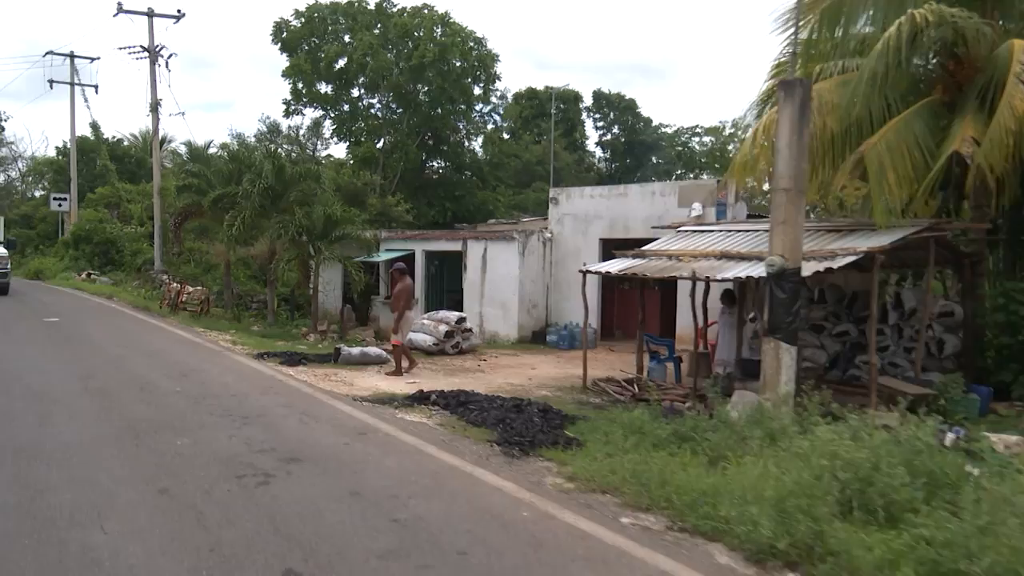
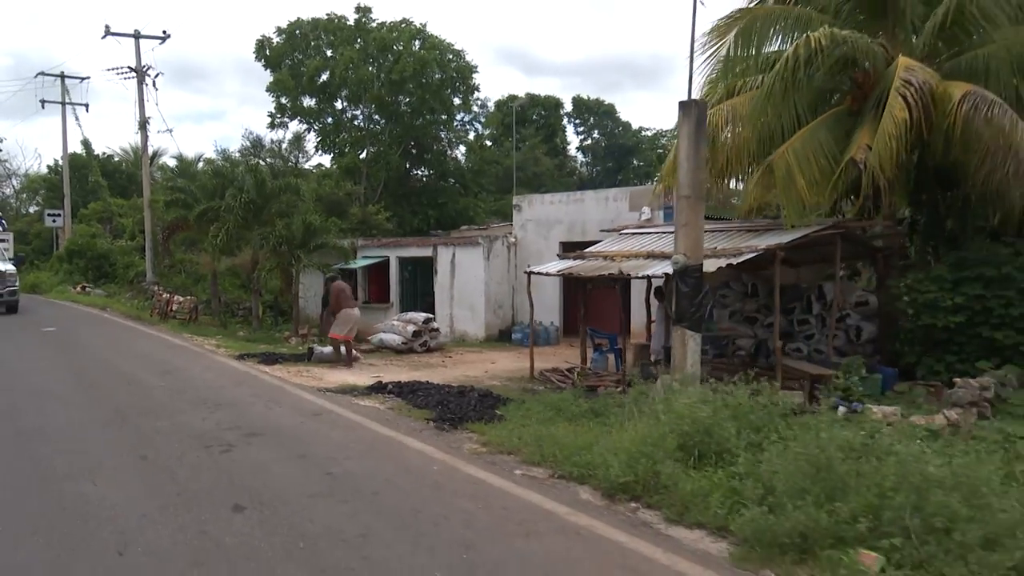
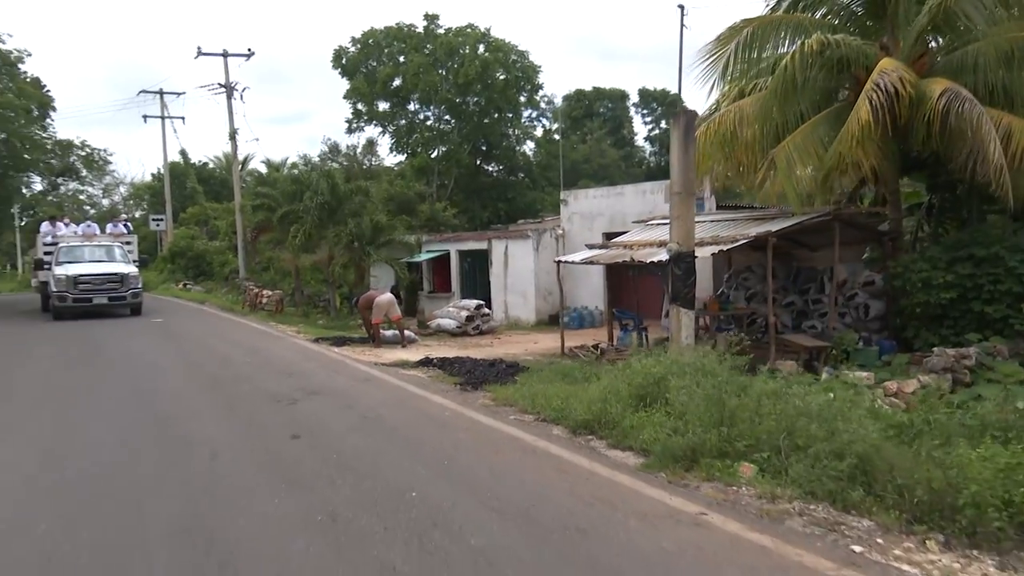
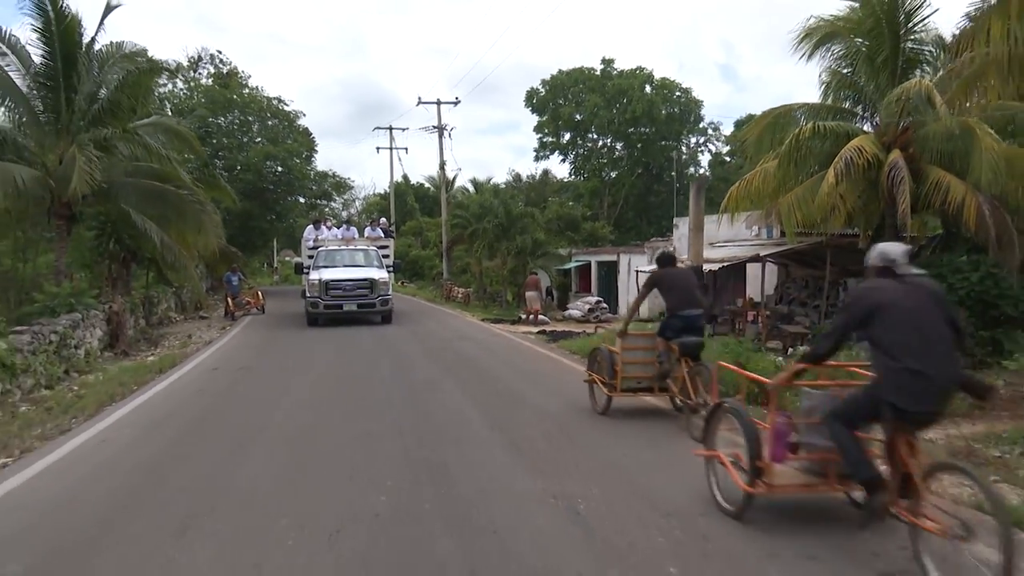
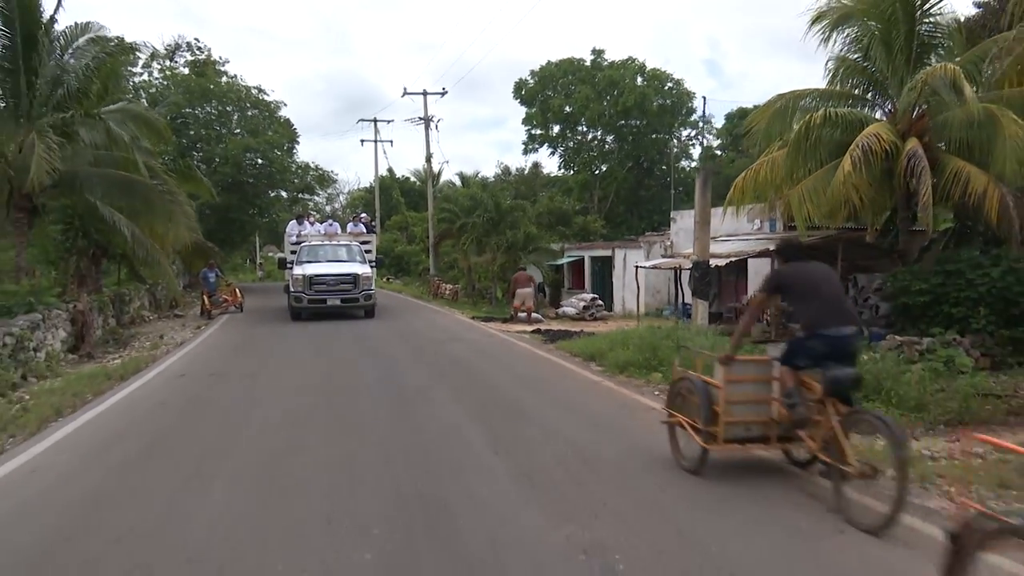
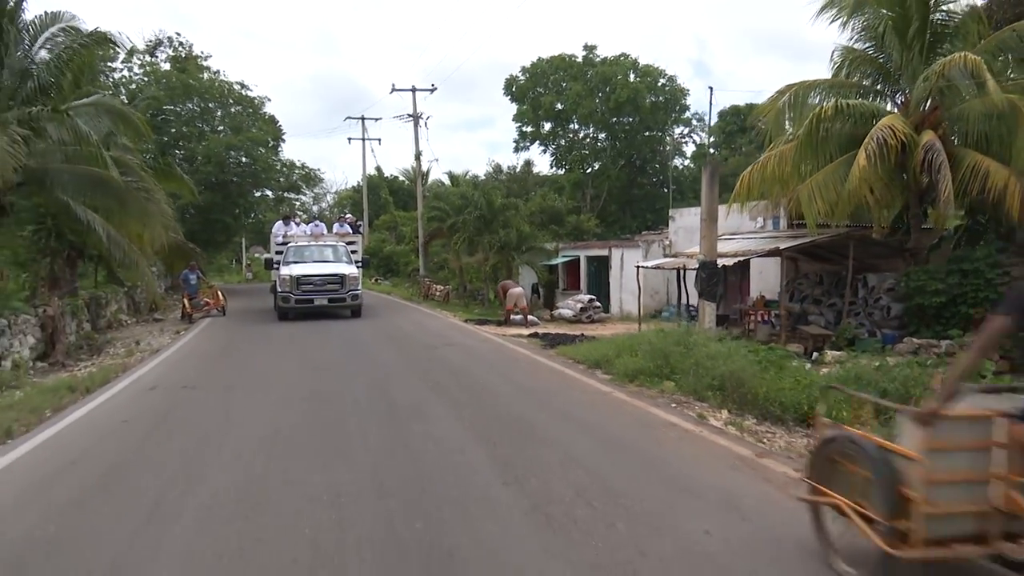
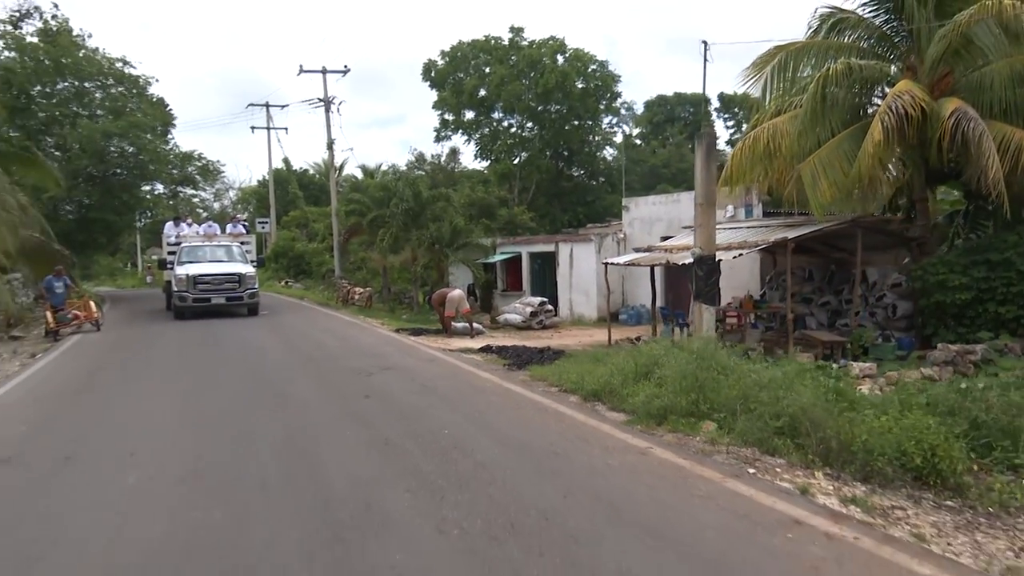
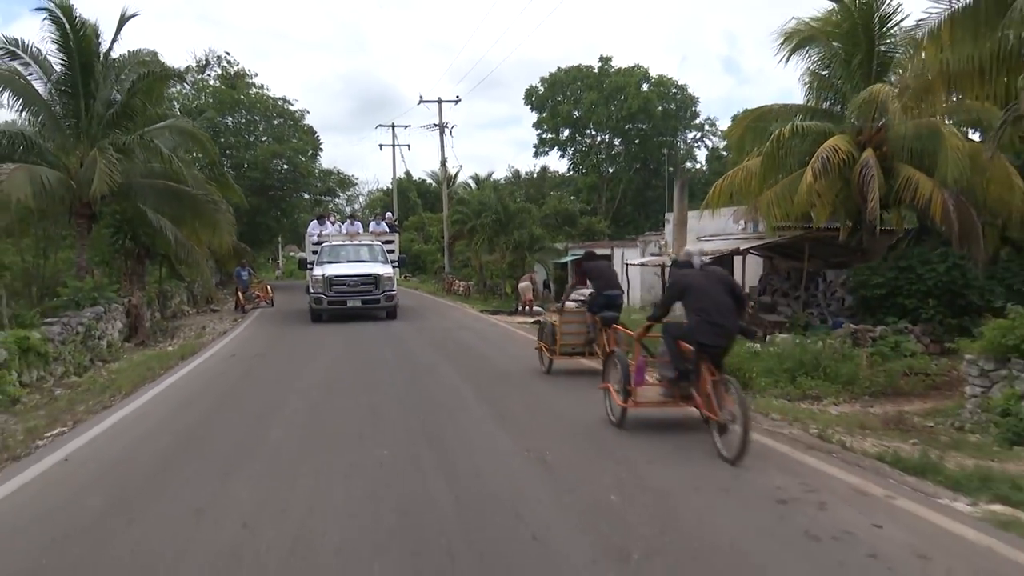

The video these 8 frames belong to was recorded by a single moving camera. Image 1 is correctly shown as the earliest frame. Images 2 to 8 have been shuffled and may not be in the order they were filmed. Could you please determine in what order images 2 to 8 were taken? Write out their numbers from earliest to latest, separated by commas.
2, 3, 7, 6, 5, 4, 8
